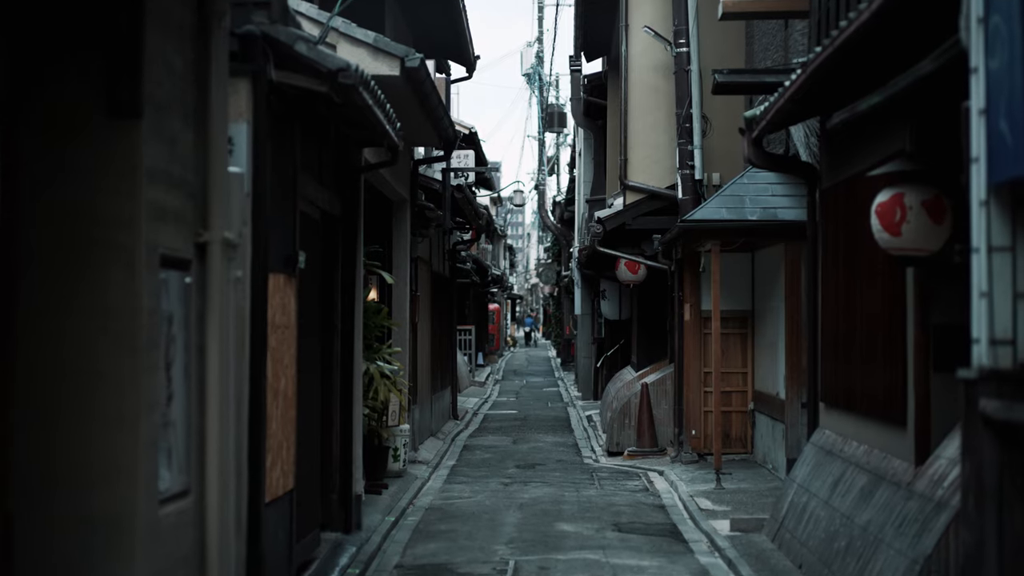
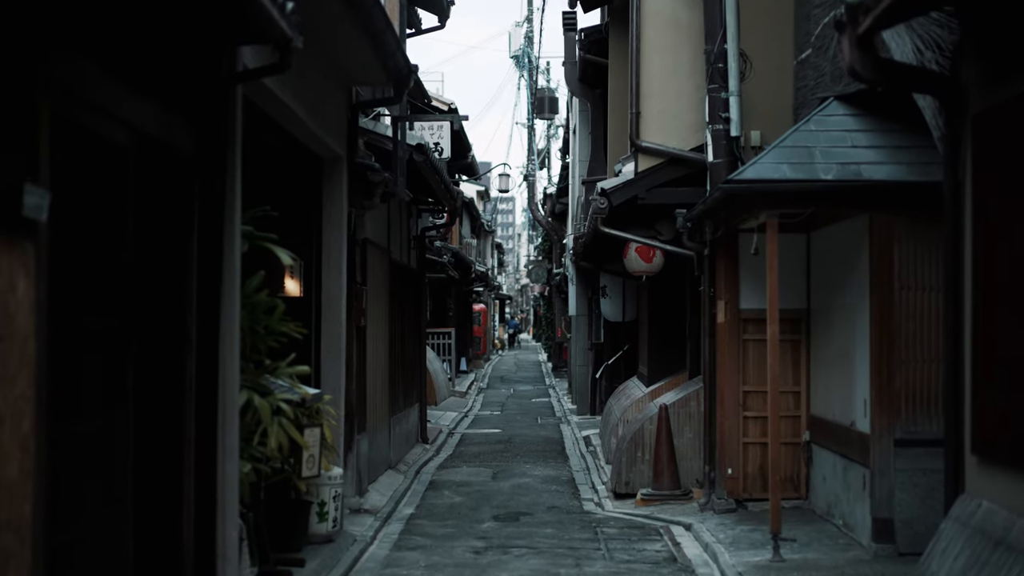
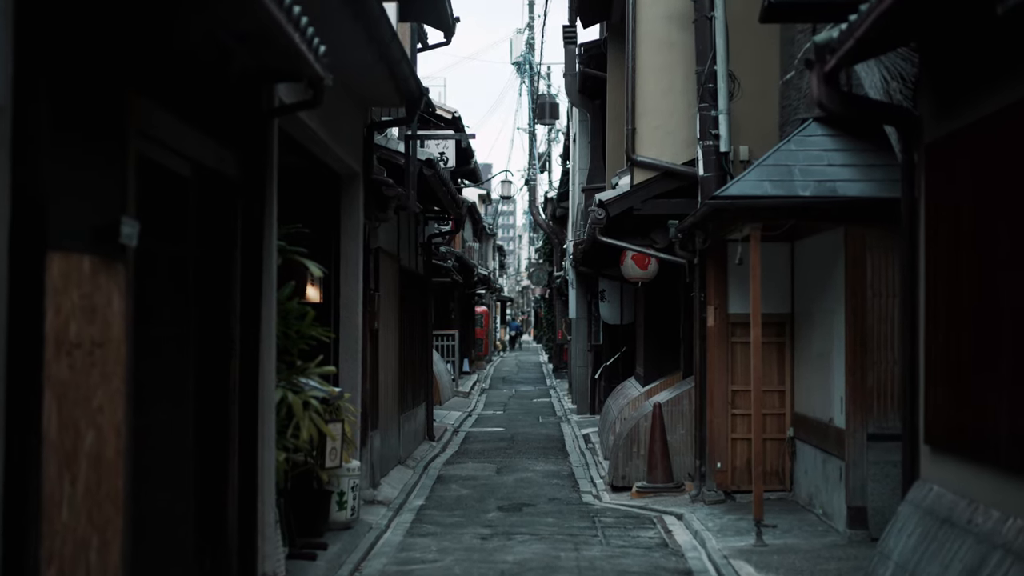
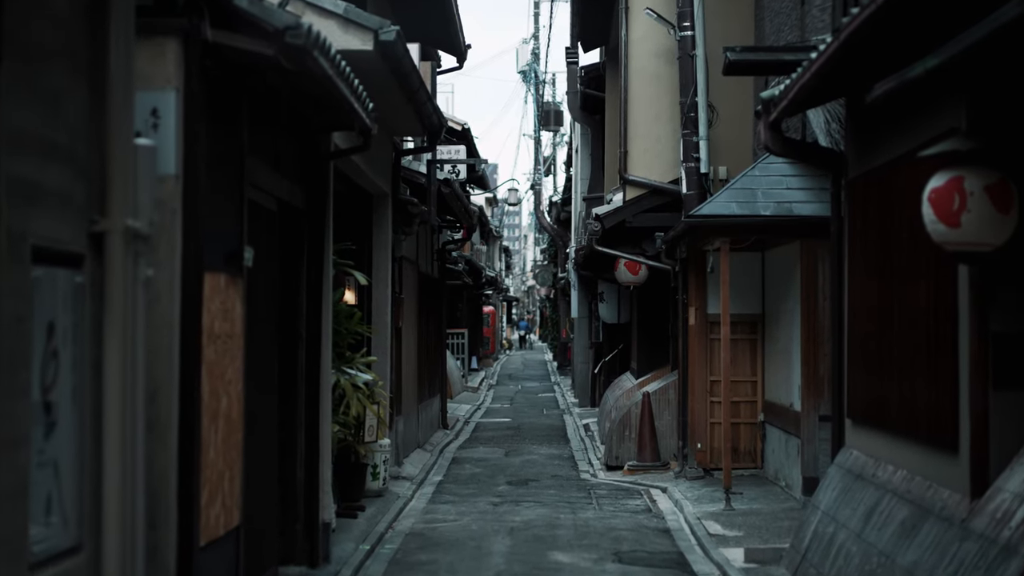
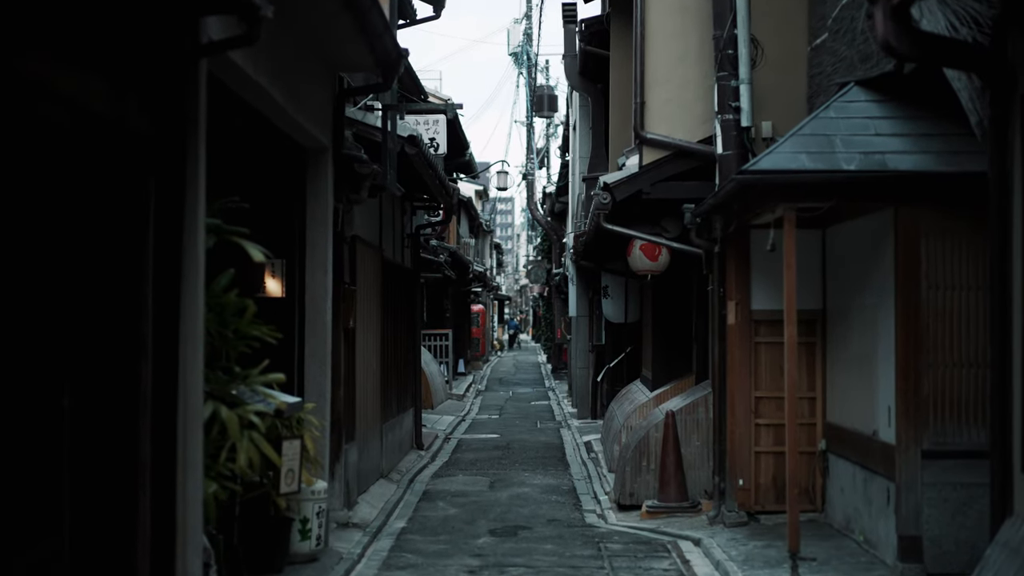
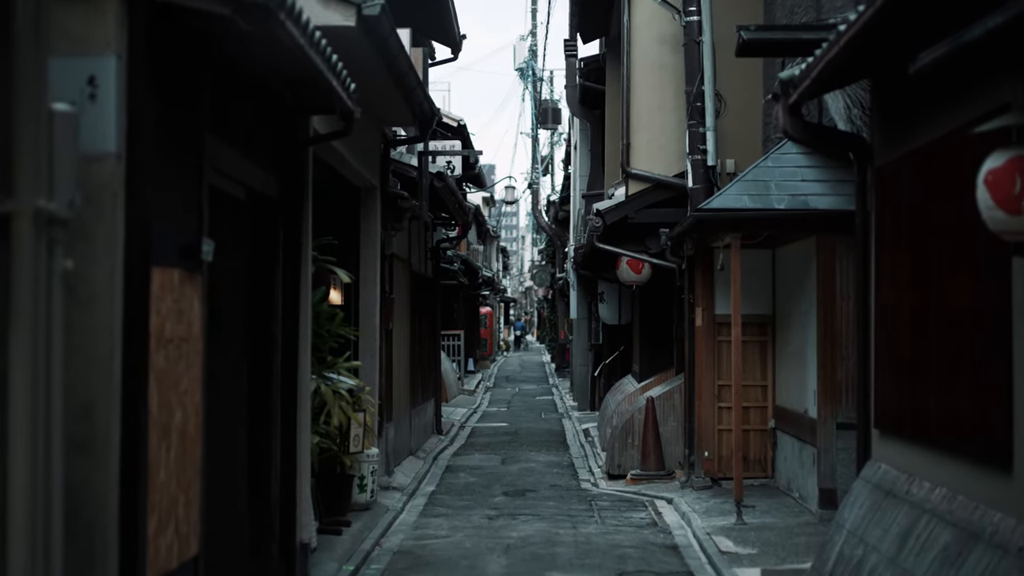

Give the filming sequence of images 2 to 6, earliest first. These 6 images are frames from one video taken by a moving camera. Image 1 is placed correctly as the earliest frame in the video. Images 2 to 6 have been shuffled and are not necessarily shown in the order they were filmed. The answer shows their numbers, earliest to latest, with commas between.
4, 6, 3, 2, 5
